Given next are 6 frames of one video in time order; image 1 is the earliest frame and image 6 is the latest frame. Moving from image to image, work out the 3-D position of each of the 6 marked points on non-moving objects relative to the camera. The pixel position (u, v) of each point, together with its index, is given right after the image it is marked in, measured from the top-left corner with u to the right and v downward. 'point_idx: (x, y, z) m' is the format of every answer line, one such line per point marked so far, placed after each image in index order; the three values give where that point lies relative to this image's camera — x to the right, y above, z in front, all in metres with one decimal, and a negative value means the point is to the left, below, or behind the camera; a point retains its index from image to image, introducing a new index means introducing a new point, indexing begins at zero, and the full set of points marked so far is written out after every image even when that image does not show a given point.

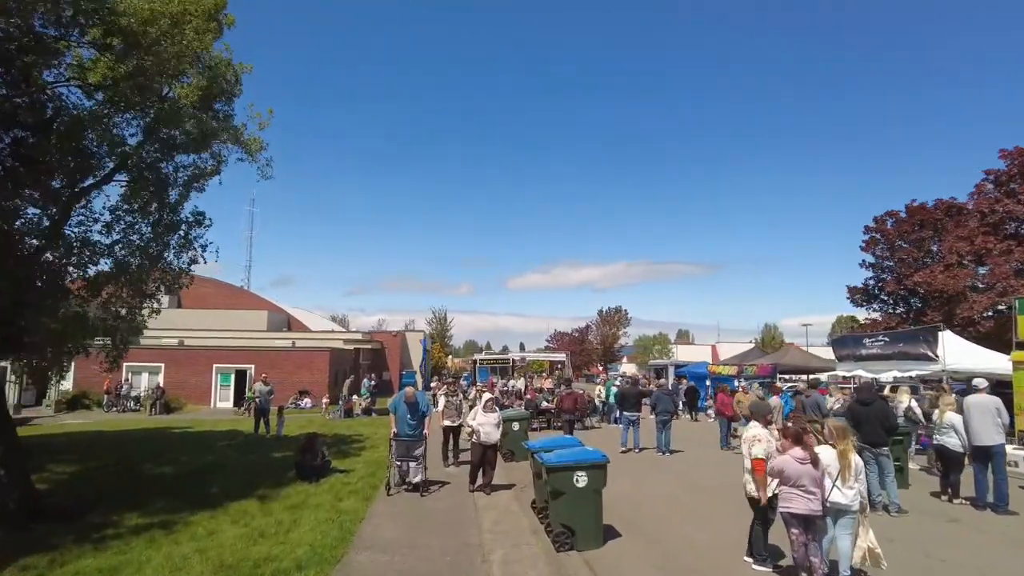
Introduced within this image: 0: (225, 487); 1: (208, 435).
0: (-5.2, -3.6, +11.6) m
1: (-9.3, -4.6, +20.0) m
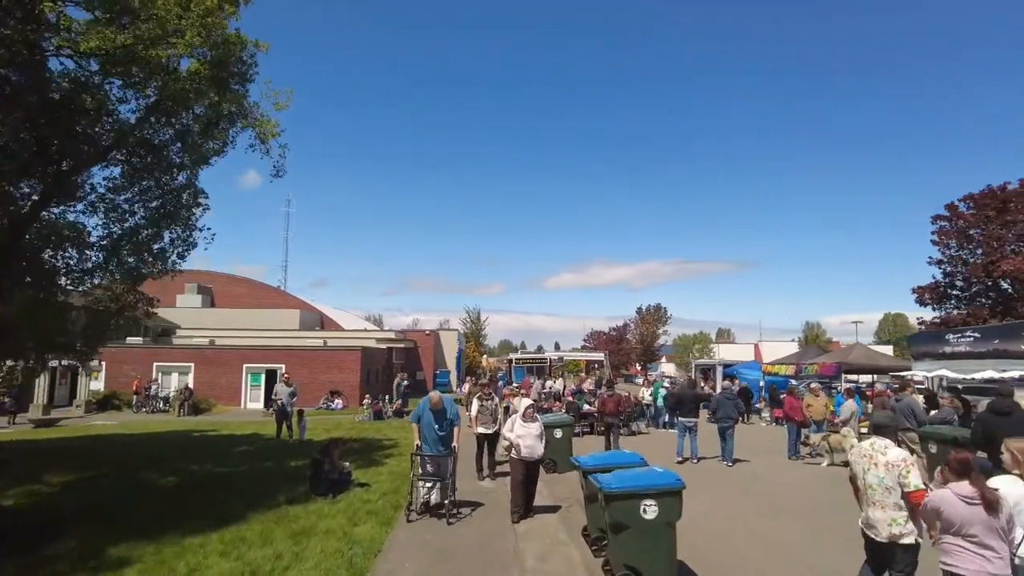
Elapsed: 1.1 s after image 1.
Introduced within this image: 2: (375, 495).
0: (-4.5, -3.4, +10.3) m
1: (-8.2, -4.4, +18.9) m
2: (-2.1, -3.2, +10.0) m
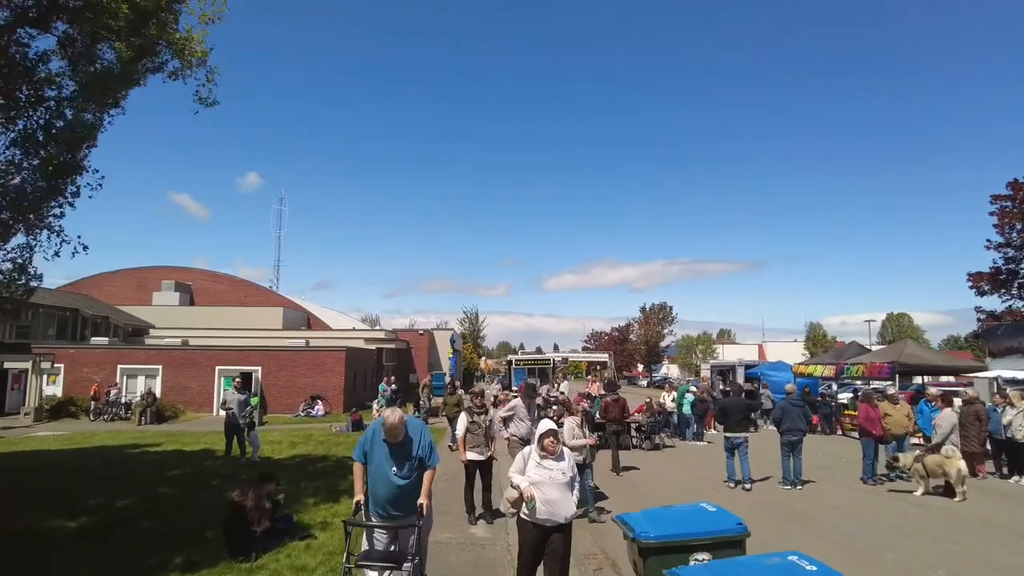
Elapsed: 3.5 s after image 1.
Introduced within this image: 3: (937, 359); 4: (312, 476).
0: (-4.4, -3.1, +7.2) m
1: (-8.2, -4.1, +15.7) m
2: (-2.1, -2.8, +6.9) m
3: (+12.8, -2.2, +19.6) m
4: (-3.6, -3.4, +11.7) m
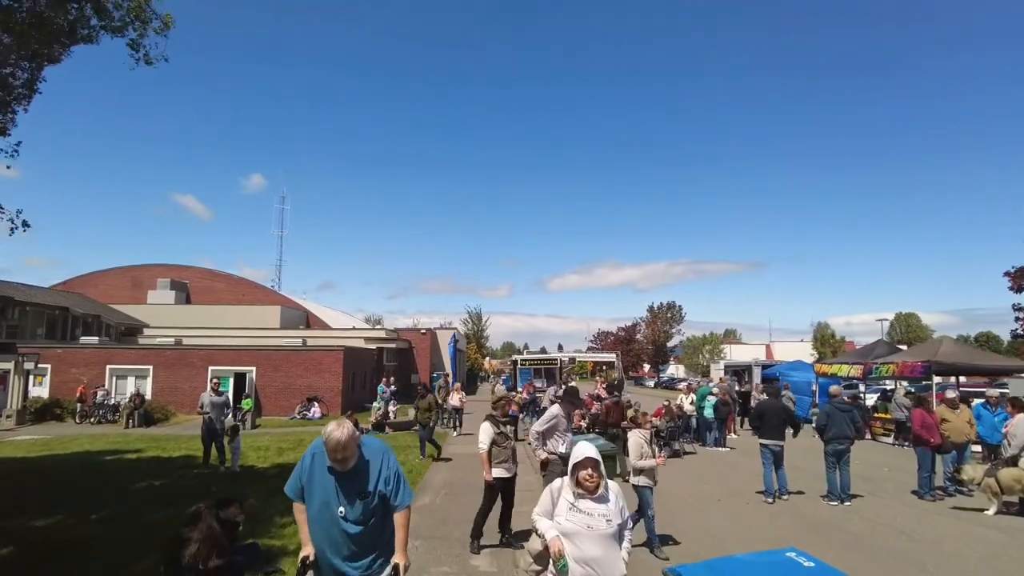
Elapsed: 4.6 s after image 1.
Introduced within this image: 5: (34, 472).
0: (-4.3, -2.9, +5.8) m
1: (-8.0, -3.9, +14.4) m
2: (-2.0, -2.6, +5.5) m
3: (+13.0, -2.0, +18.2) m
4: (-3.5, -3.2, +10.4) m
5: (-10.5, -4.0, +14.4) m
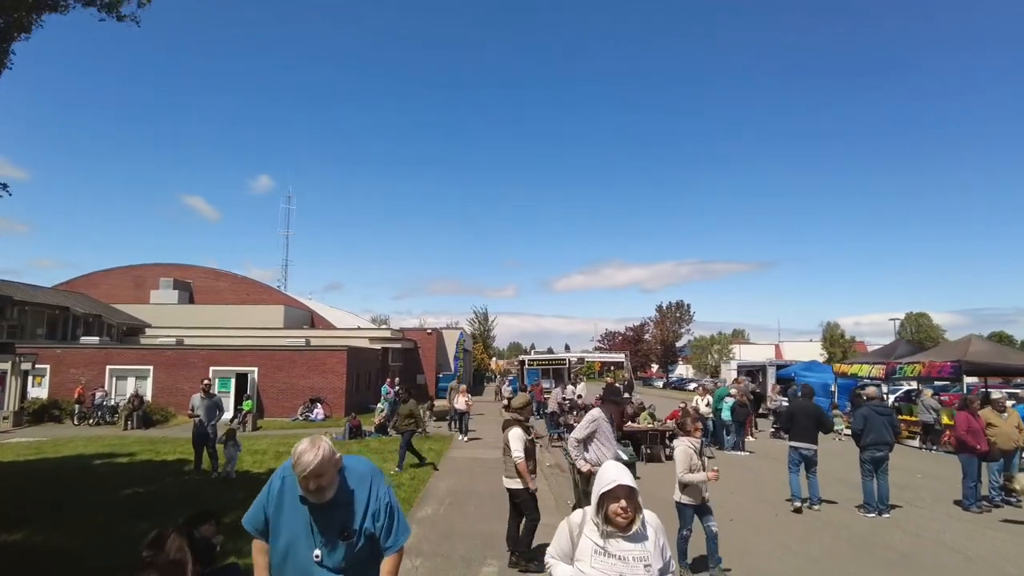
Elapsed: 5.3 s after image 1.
0: (-4.2, -2.8, +5.1) m
1: (-7.8, -3.9, +13.8) m
2: (-1.9, -2.5, +4.8) m
3: (+13.2, -1.9, +17.3) m
4: (-3.4, -3.2, +9.7) m
5: (-10.4, -4.0, +13.7) m
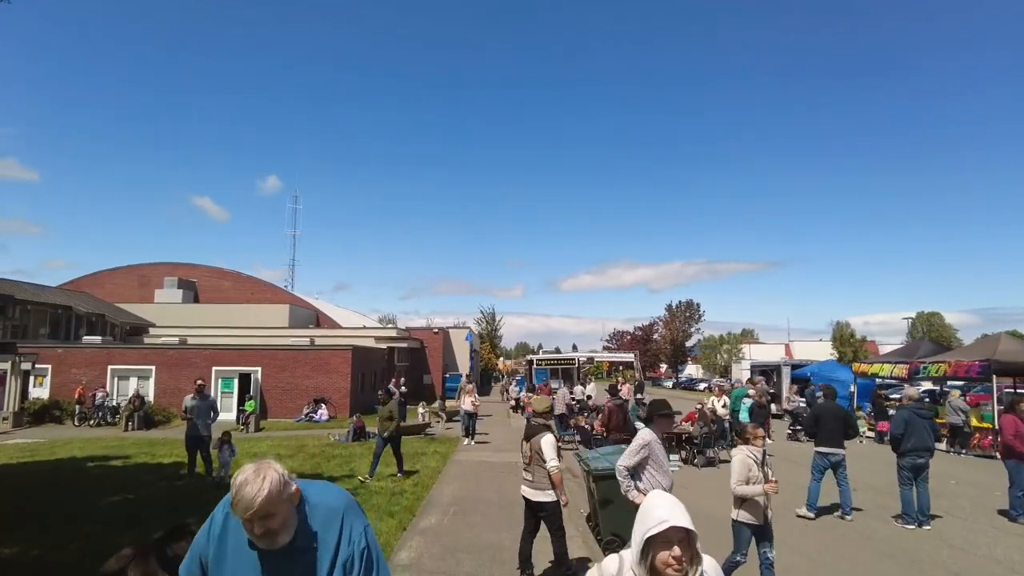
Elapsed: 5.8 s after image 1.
0: (-4.1, -2.7, +4.5) m
1: (-7.6, -3.8, +13.2) m
2: (-1.8, -2.5, +4.2) m
3: (+13.5, -1.8, +16.5) m
4: (-3.2, -3.1, +9.1) m
5: (-10.2, -3.9, +13.2) m
